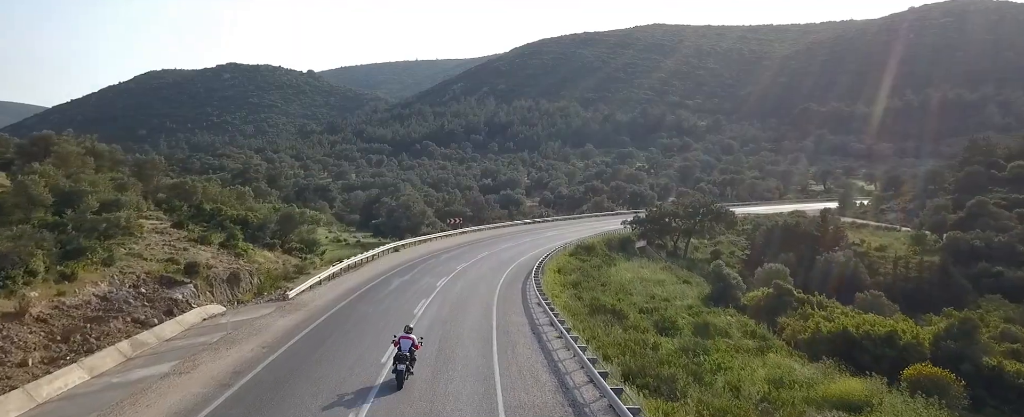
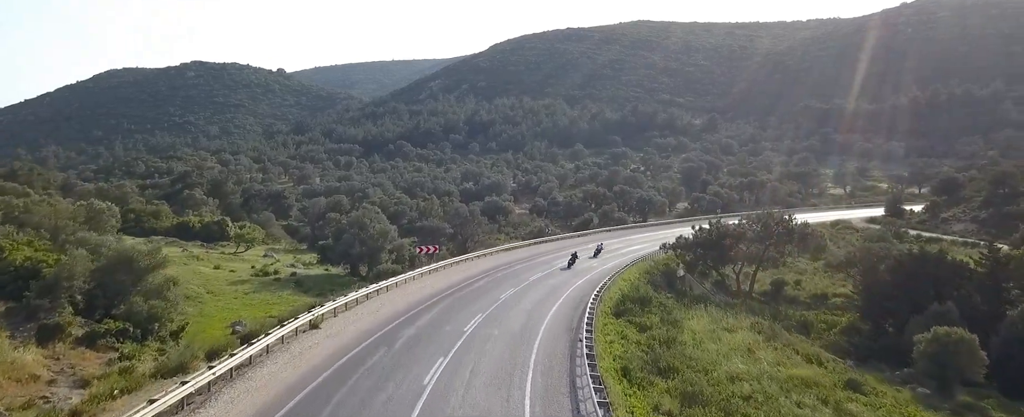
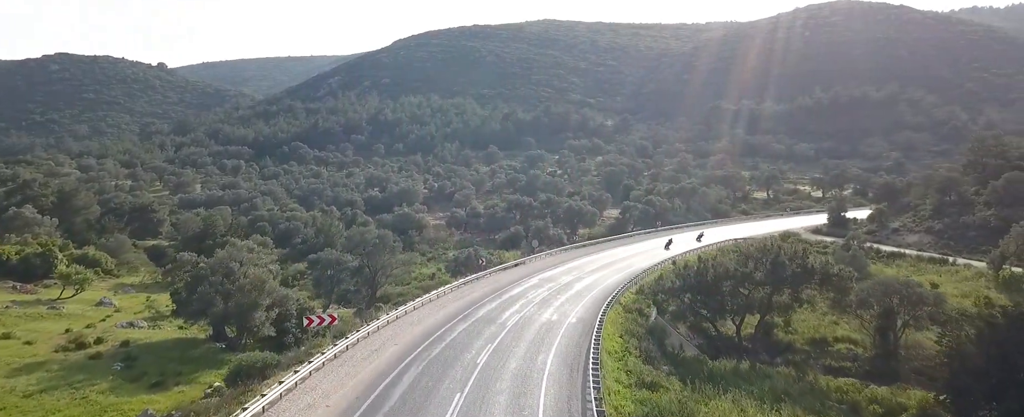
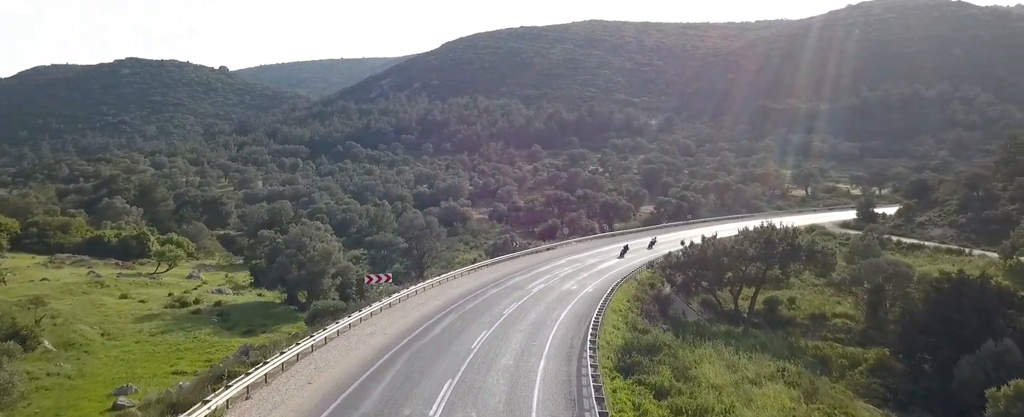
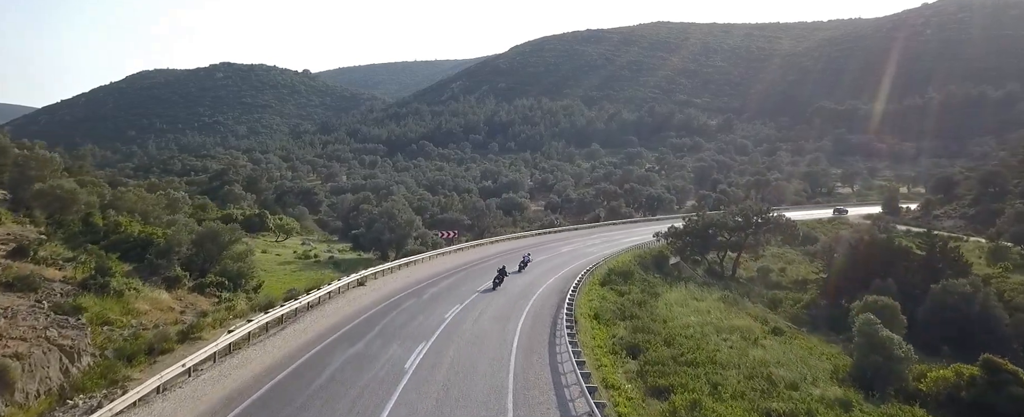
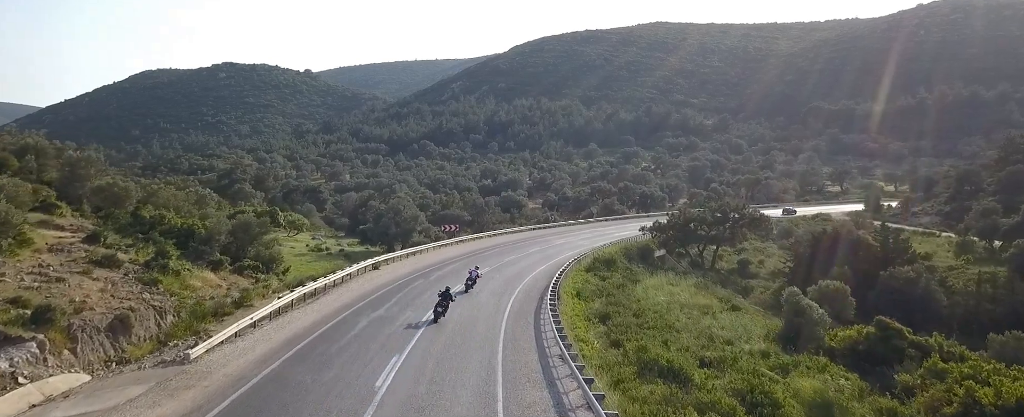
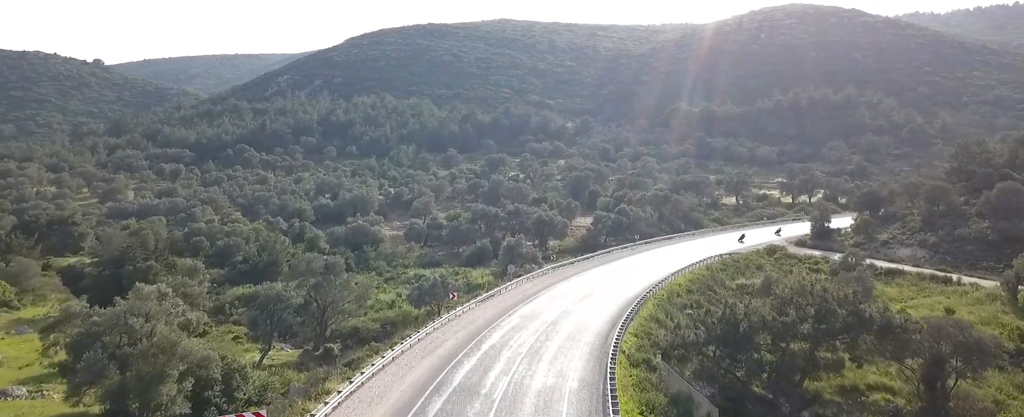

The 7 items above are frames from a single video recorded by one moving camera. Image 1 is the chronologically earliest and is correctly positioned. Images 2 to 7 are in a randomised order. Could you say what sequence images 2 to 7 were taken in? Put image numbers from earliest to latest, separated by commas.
6, 5, 2, 4, 3, 7
